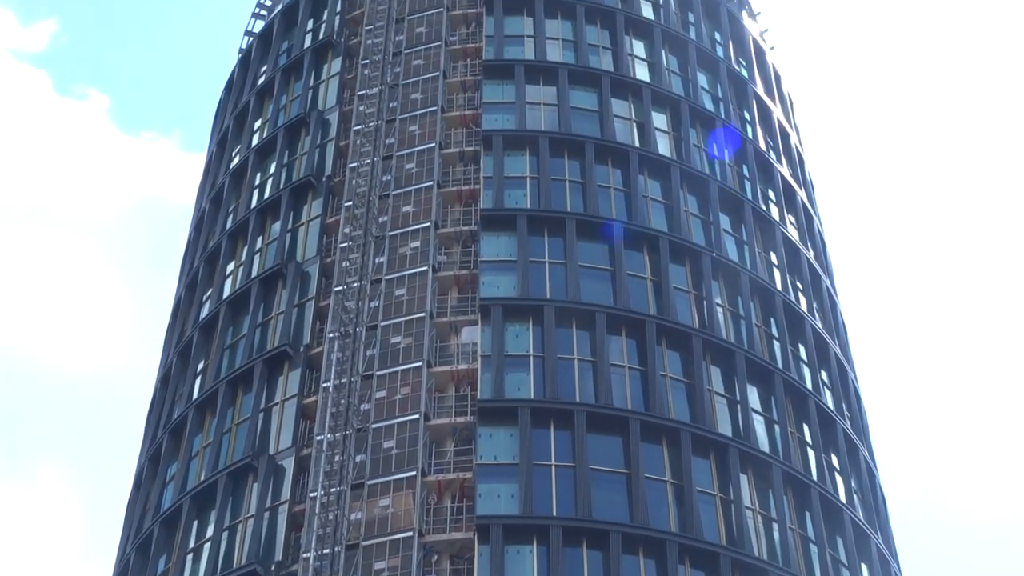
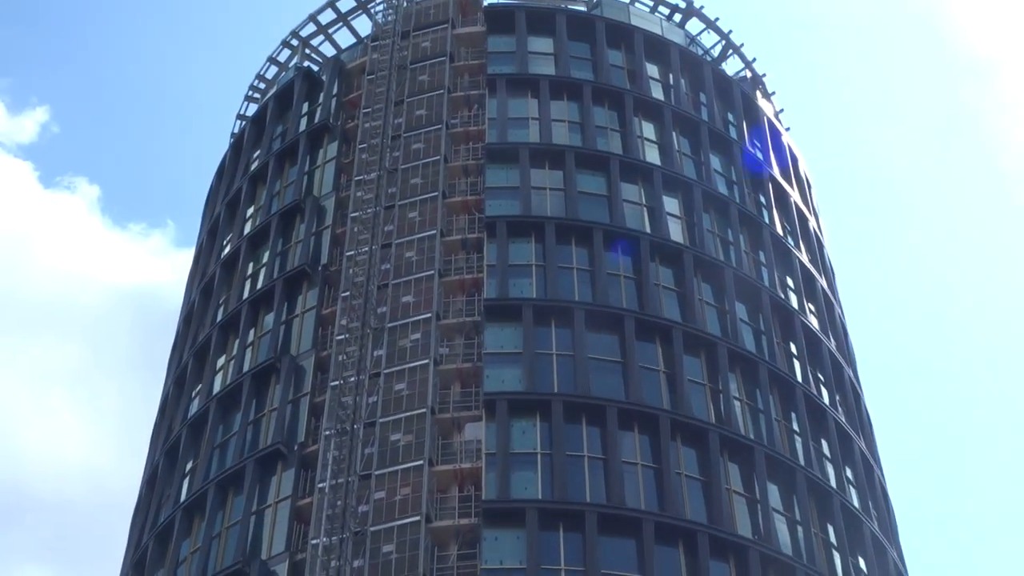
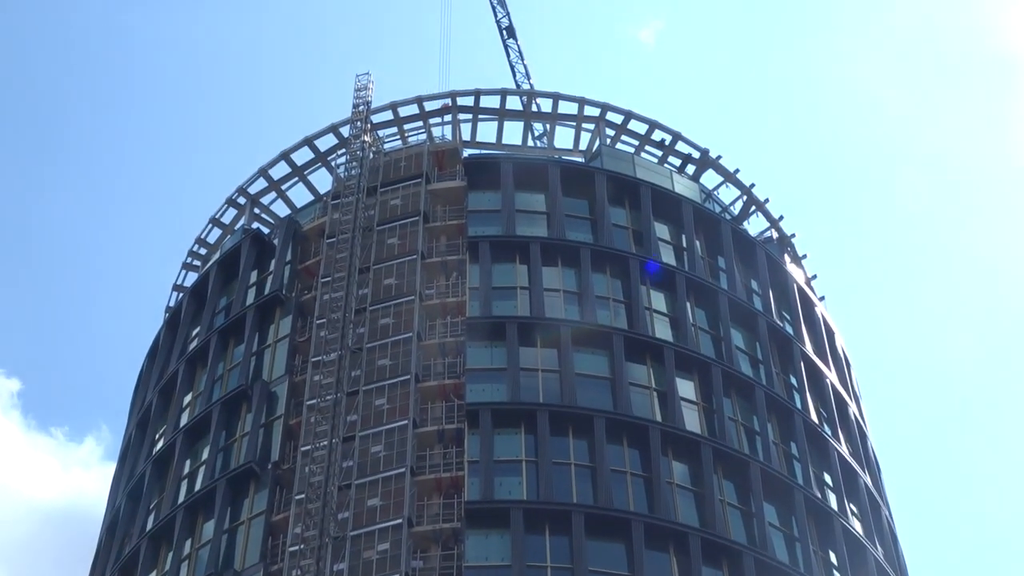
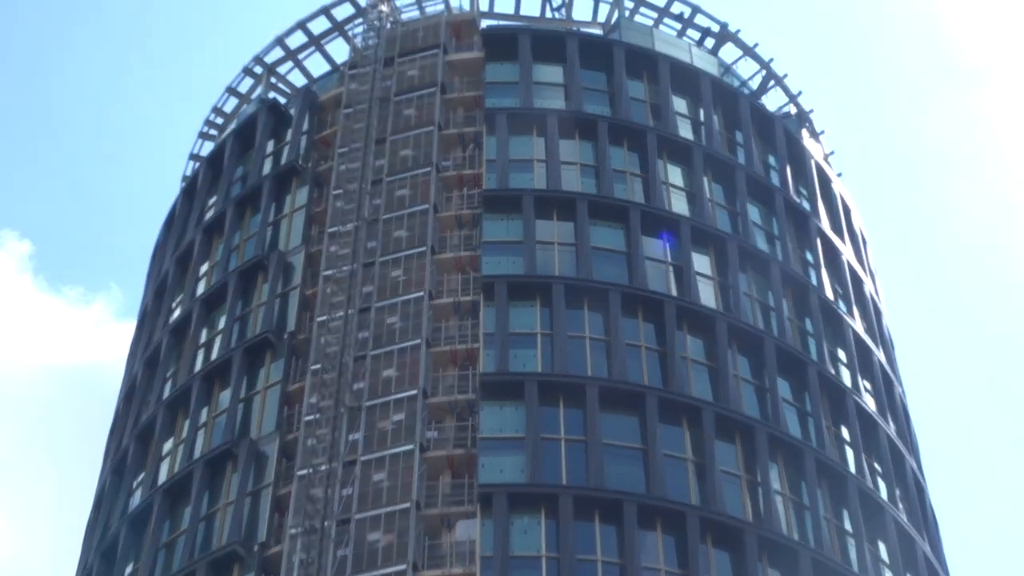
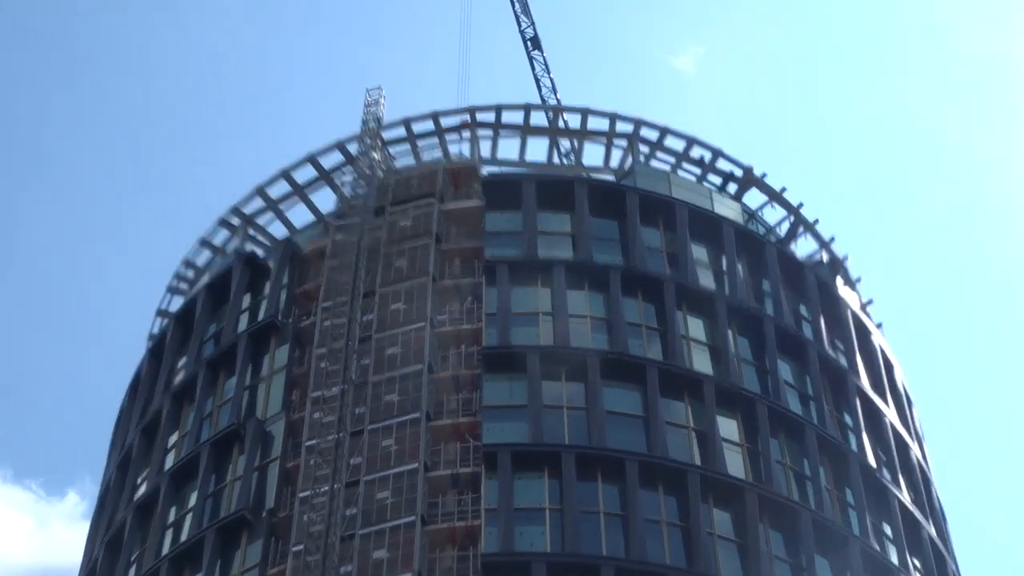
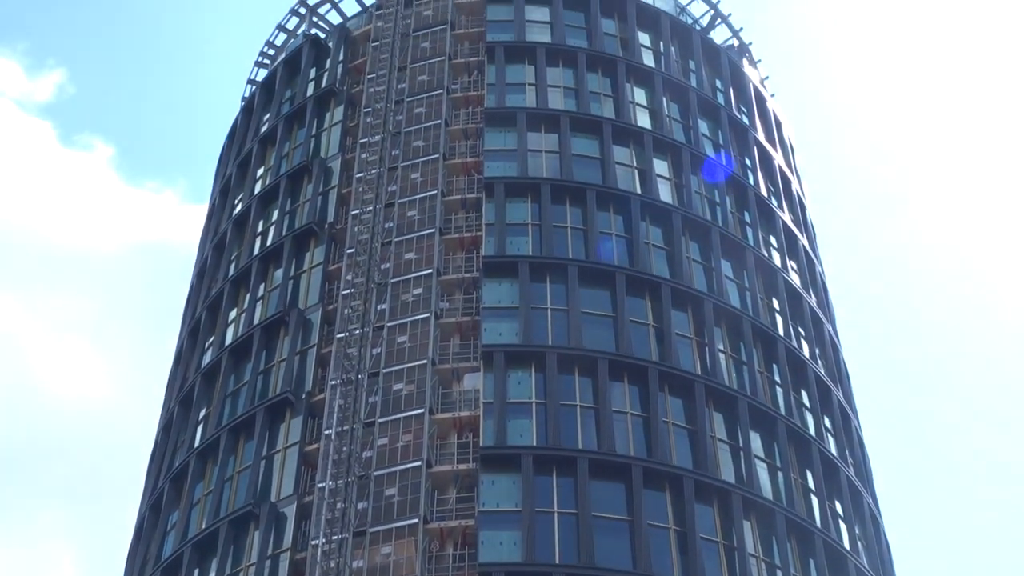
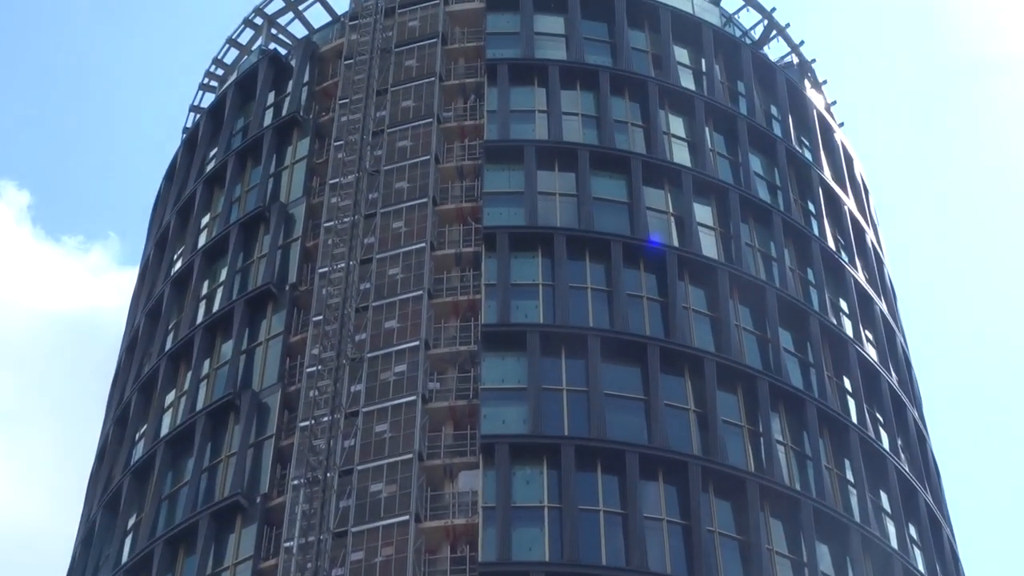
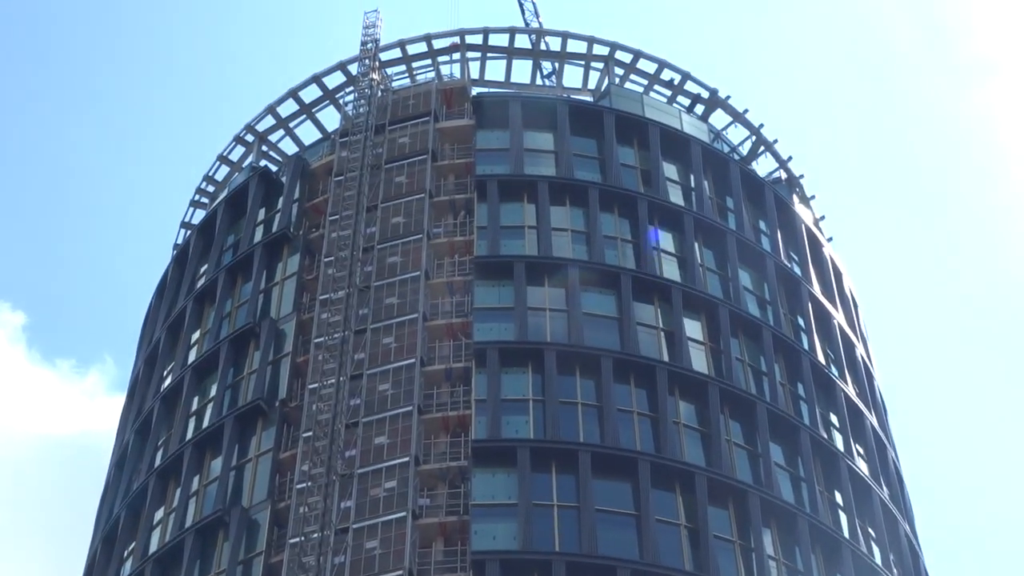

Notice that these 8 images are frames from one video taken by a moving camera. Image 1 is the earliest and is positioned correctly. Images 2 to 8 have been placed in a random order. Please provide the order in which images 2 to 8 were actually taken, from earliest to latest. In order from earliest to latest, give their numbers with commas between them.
6, 2, 7, 4, 8, 3, 5
